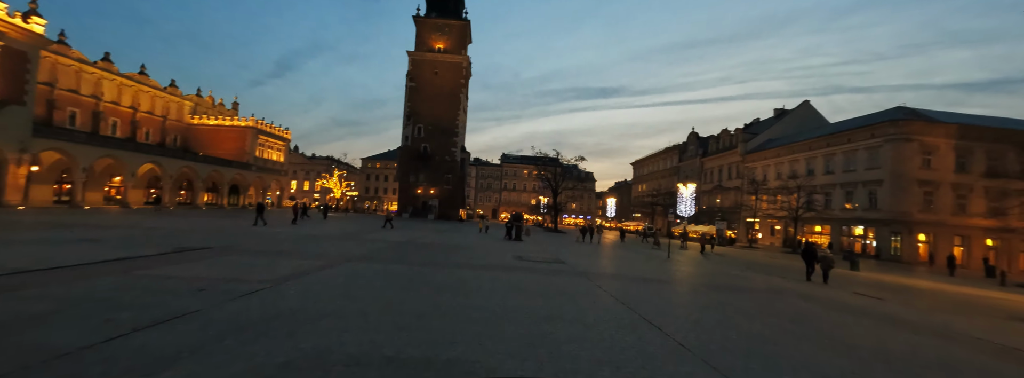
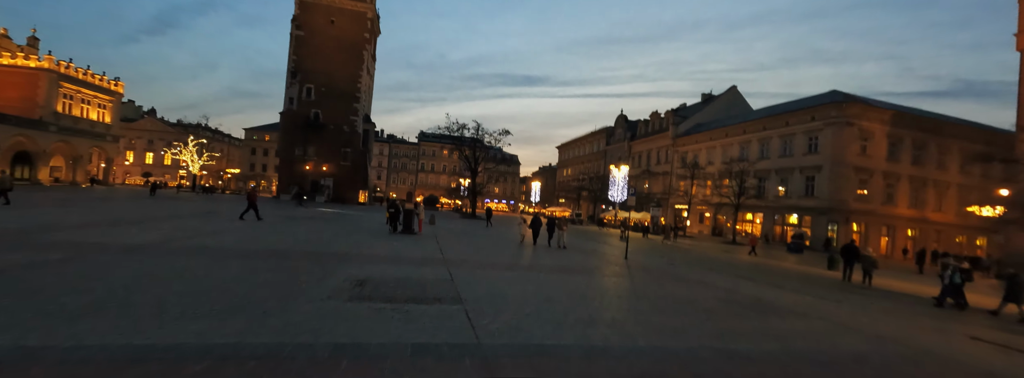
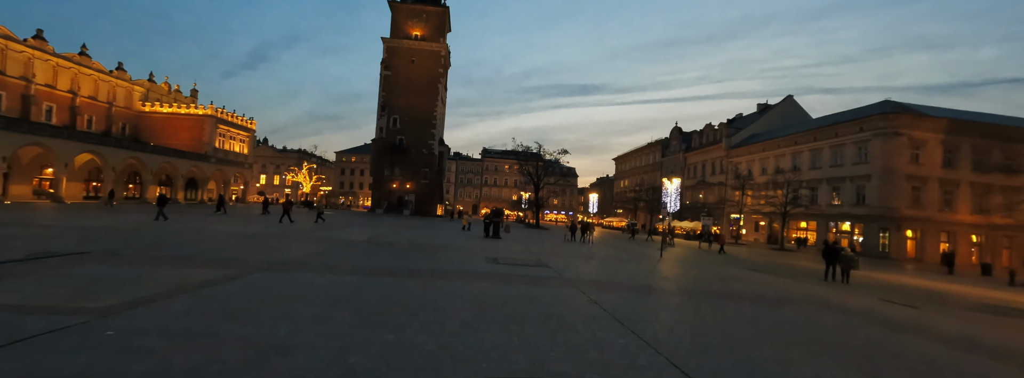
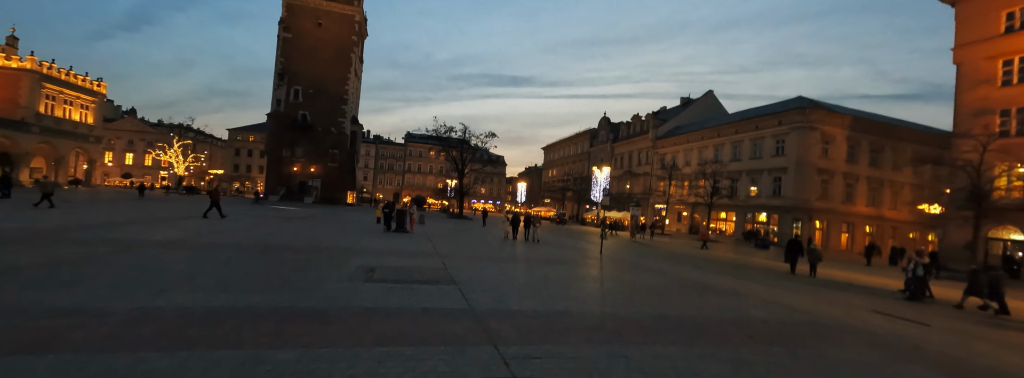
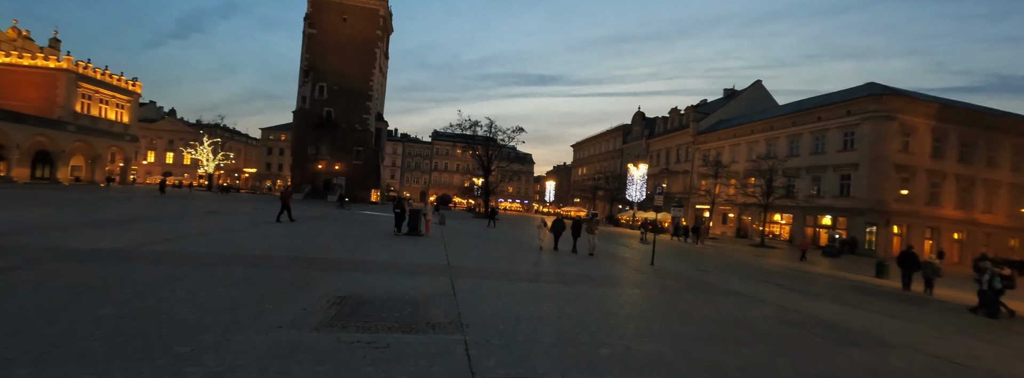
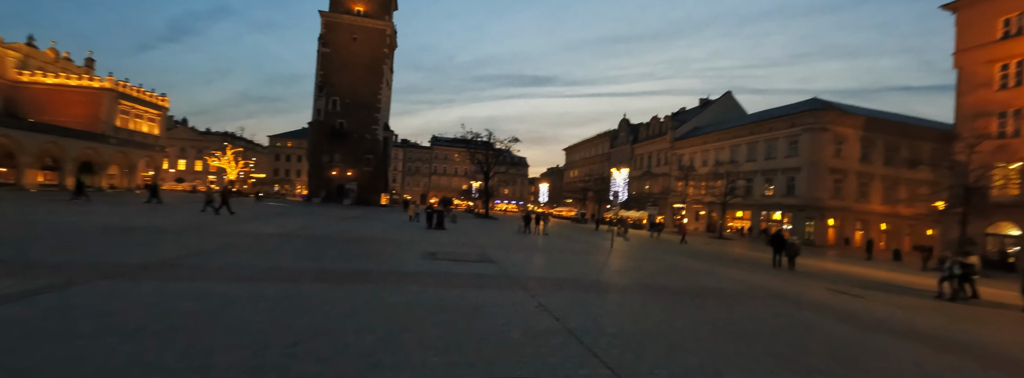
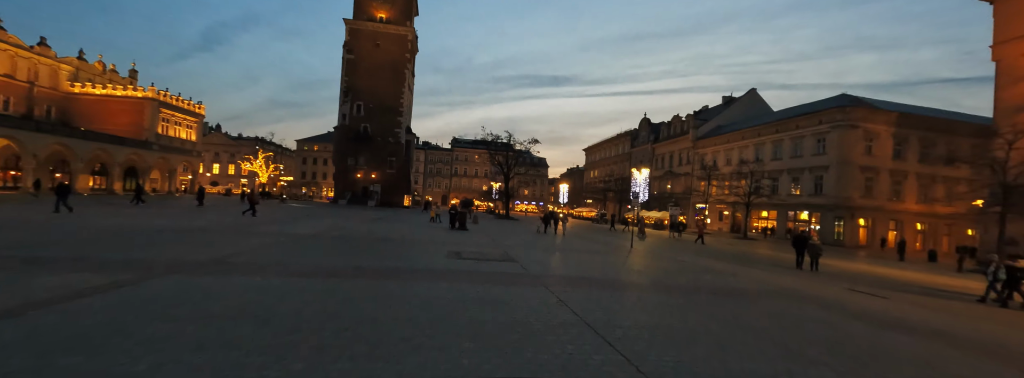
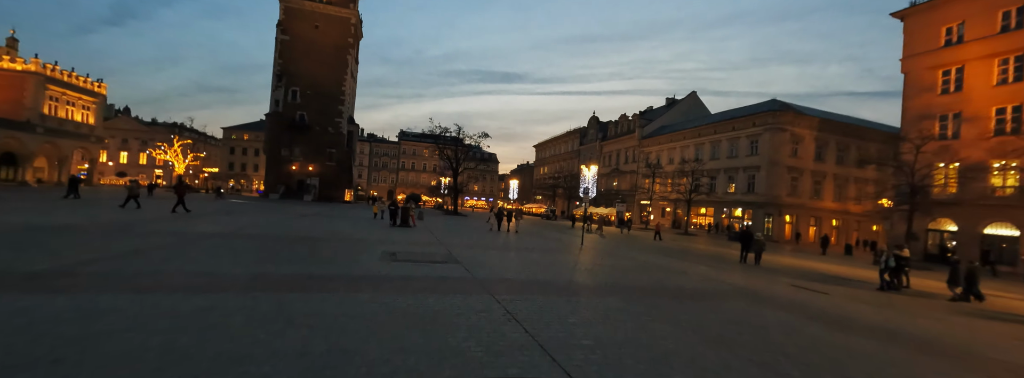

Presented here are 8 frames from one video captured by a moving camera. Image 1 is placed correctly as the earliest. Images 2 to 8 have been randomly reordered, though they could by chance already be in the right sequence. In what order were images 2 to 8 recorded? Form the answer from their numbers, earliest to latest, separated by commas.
3, 7, 6, 8, 4, 2, 5
